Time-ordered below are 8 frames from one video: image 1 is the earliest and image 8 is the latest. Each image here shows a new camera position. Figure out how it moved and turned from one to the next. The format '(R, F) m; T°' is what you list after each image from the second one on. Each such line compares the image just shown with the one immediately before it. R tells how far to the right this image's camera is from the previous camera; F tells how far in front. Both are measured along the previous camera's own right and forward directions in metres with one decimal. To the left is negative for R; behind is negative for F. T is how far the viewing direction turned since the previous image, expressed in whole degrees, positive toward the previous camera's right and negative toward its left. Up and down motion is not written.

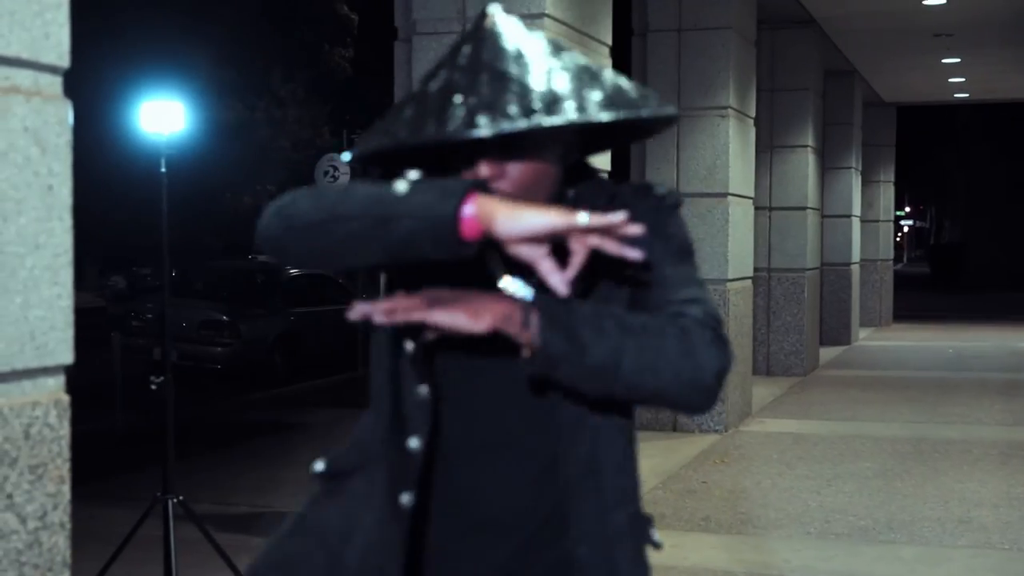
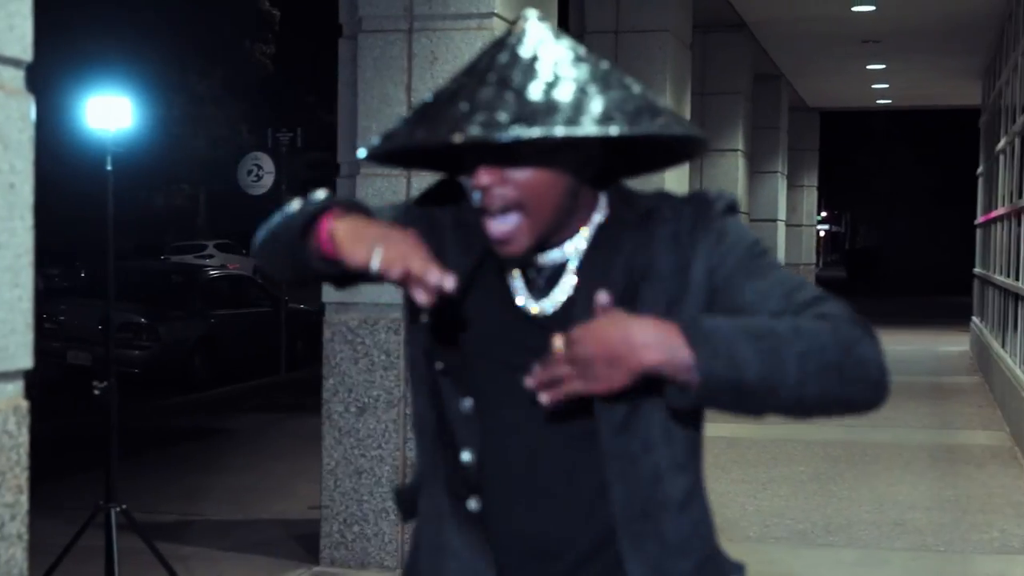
(-0.1, +0.1) m; +3°
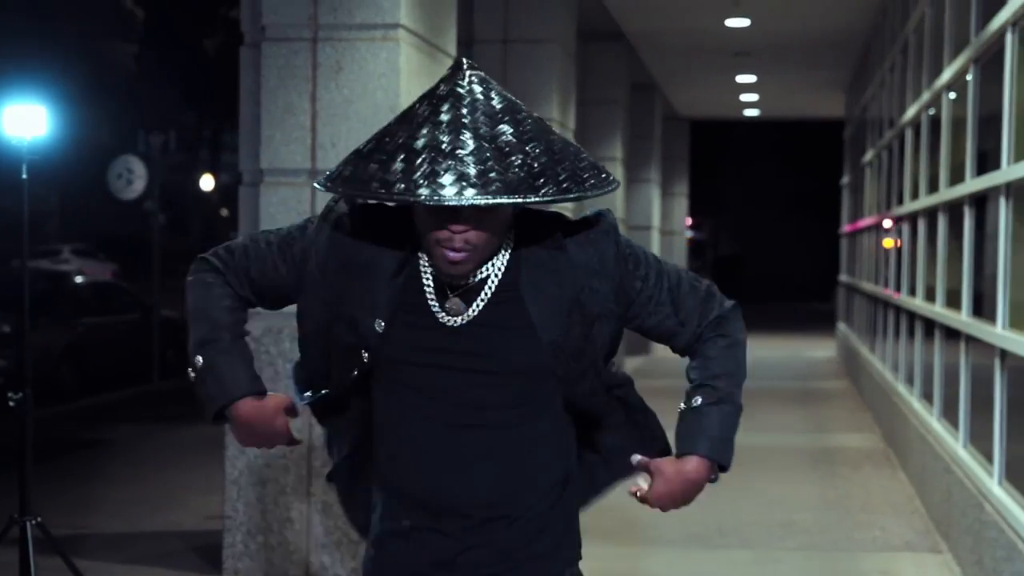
(-0.2, -0.1) m; +6°
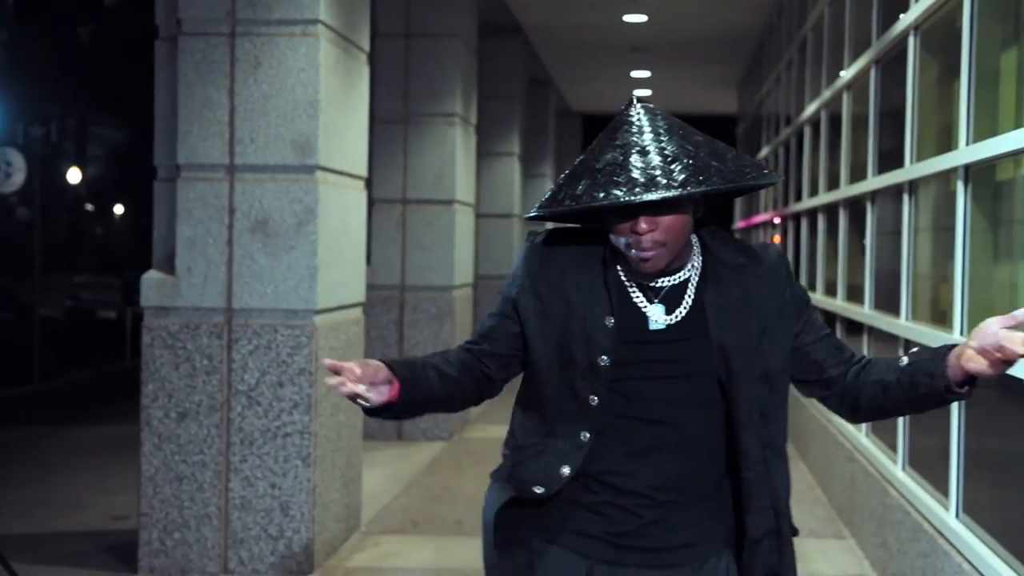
(-0.2, -0.1) m; +5°
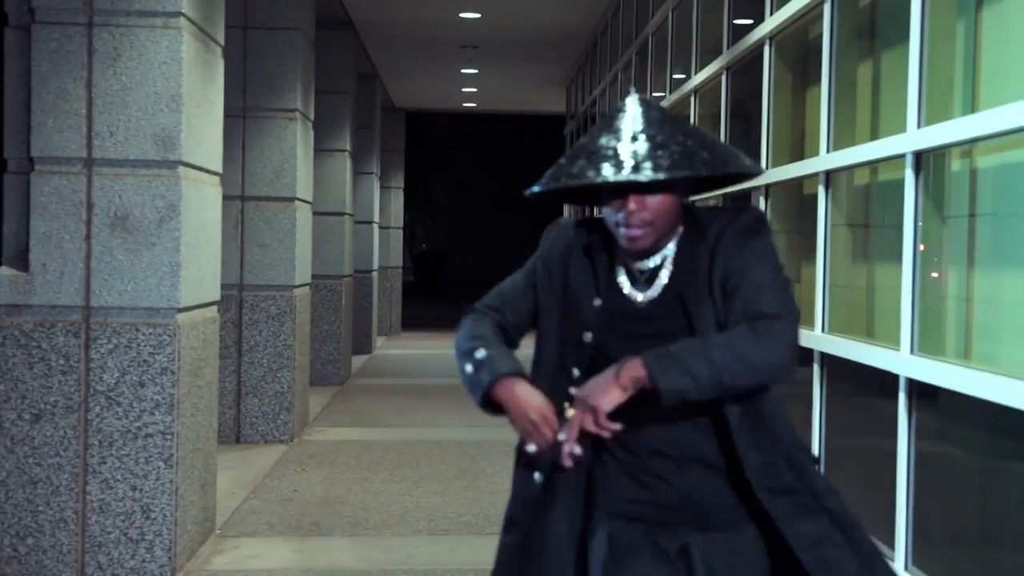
(-0.3, 0.0) m; +8°
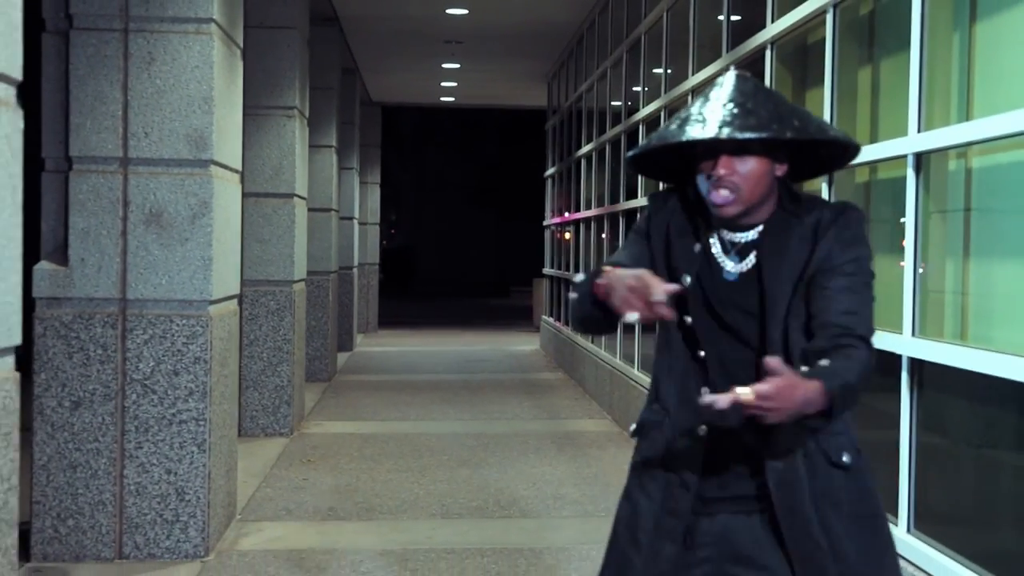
(-0.3, -0.3) m; +2°
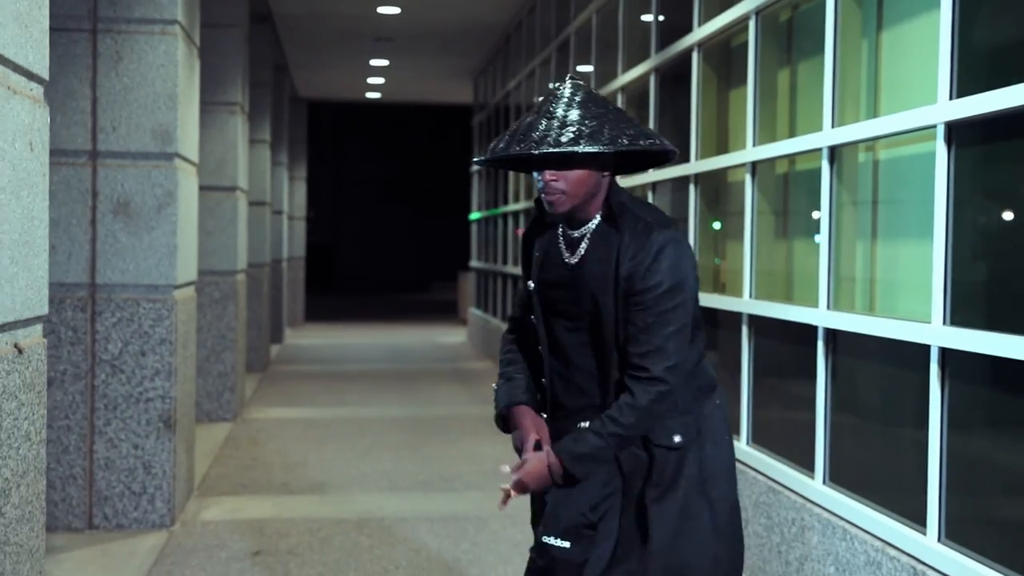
(-0.2, -0.5) m; +4°
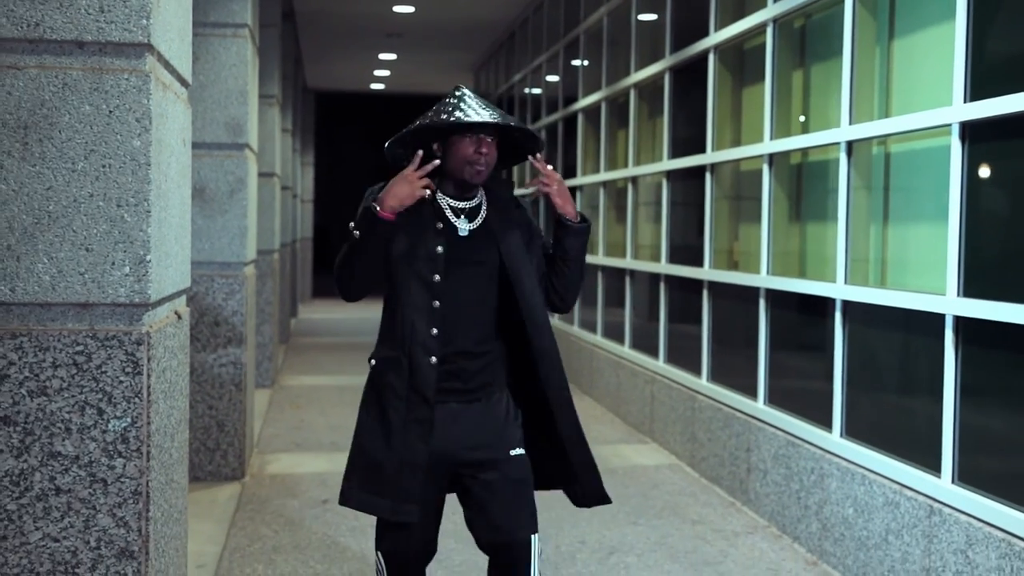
(-0.3, -0.7) m; +1°
